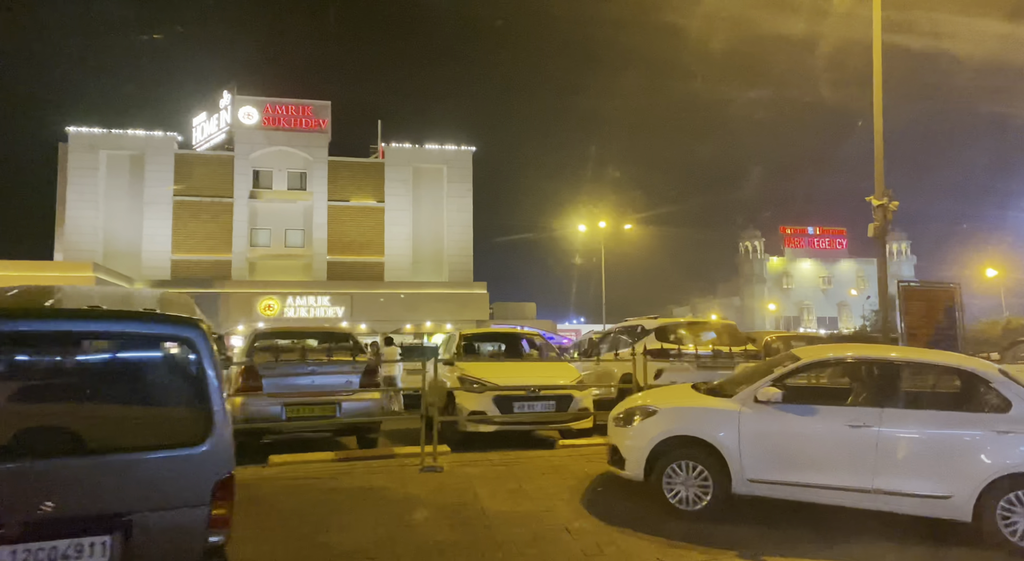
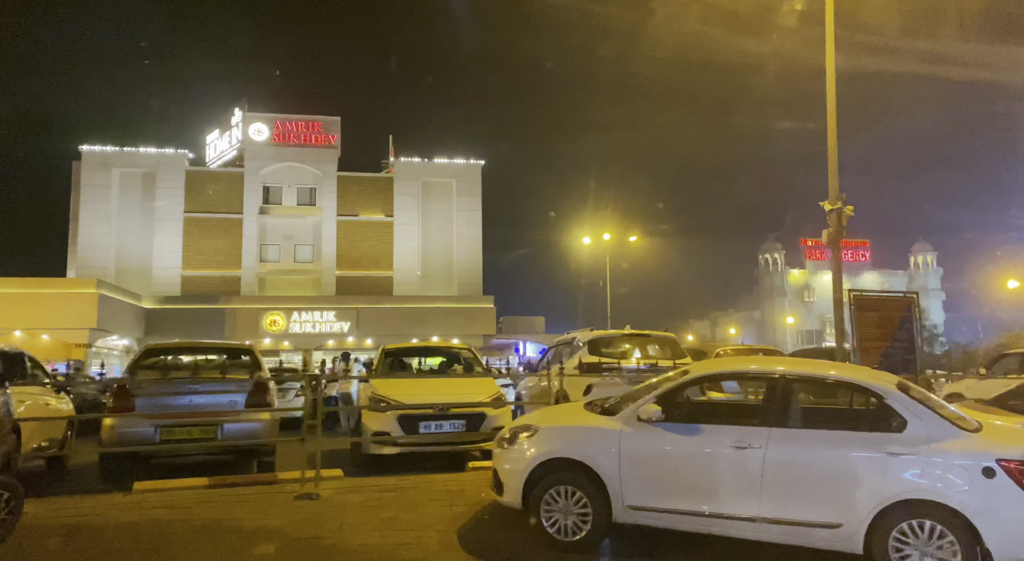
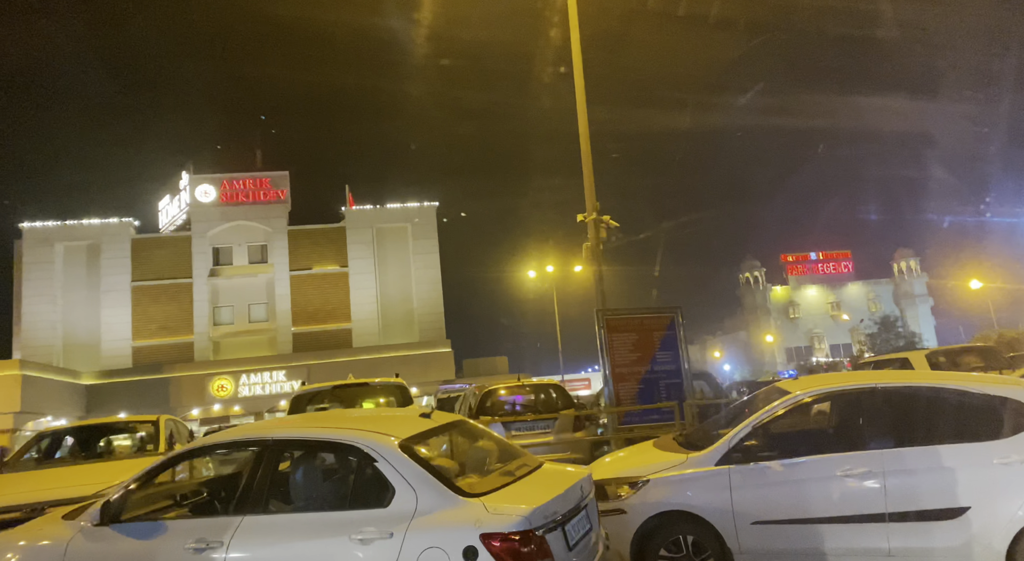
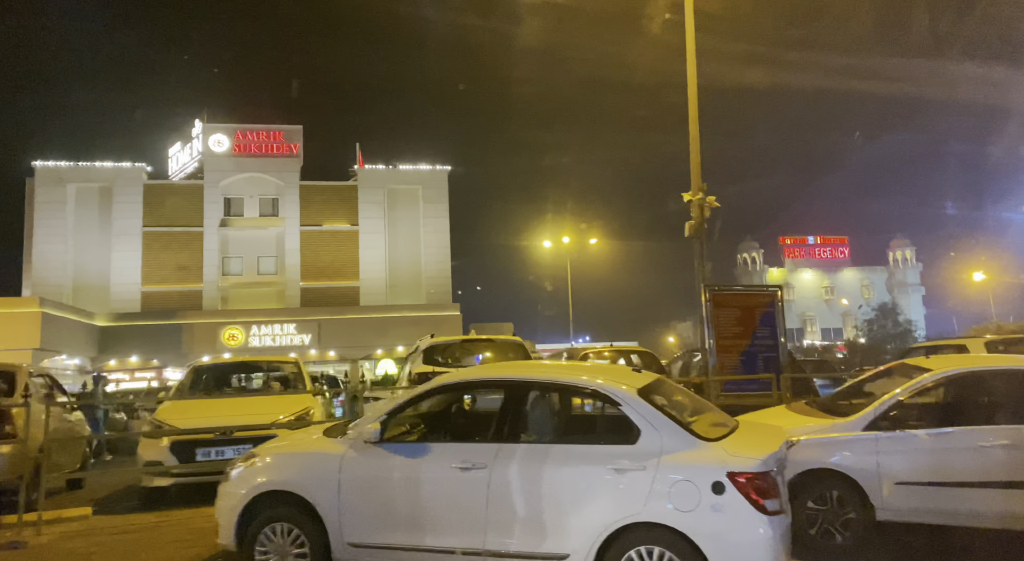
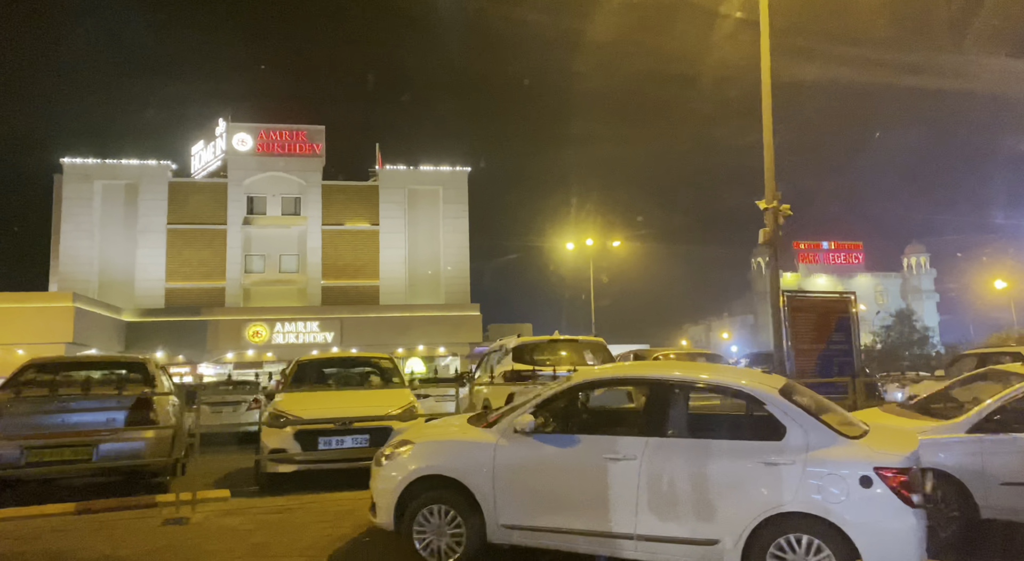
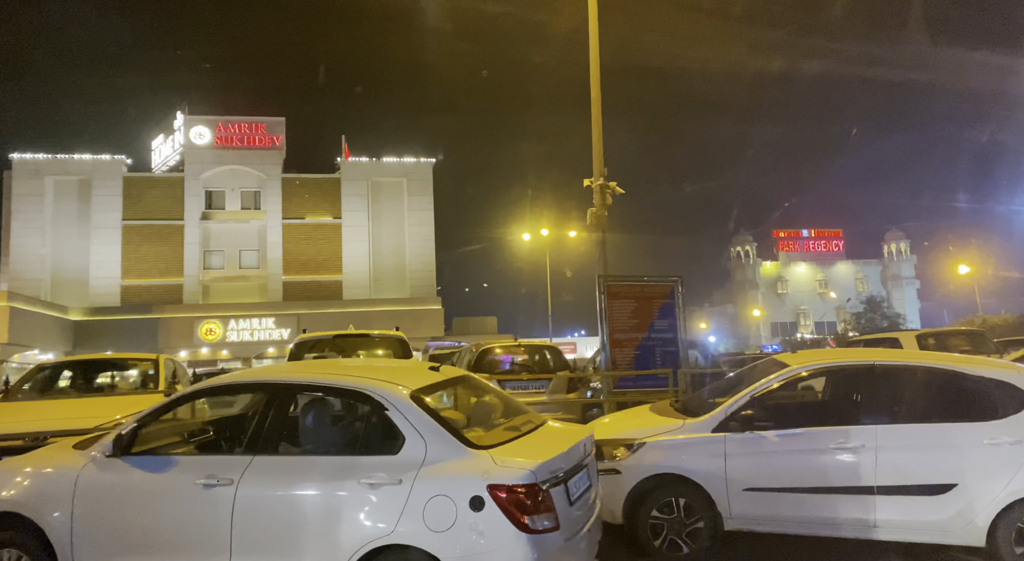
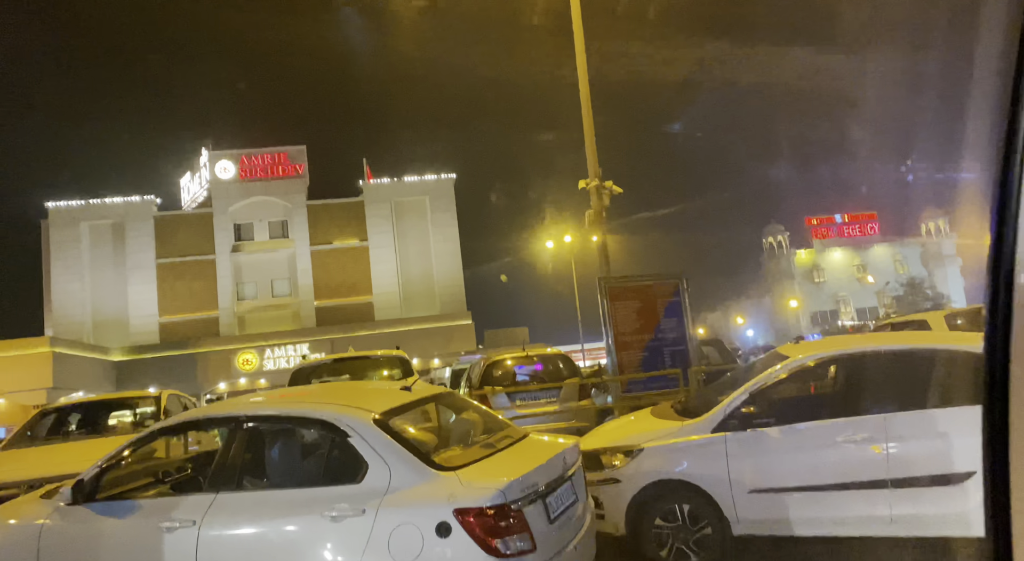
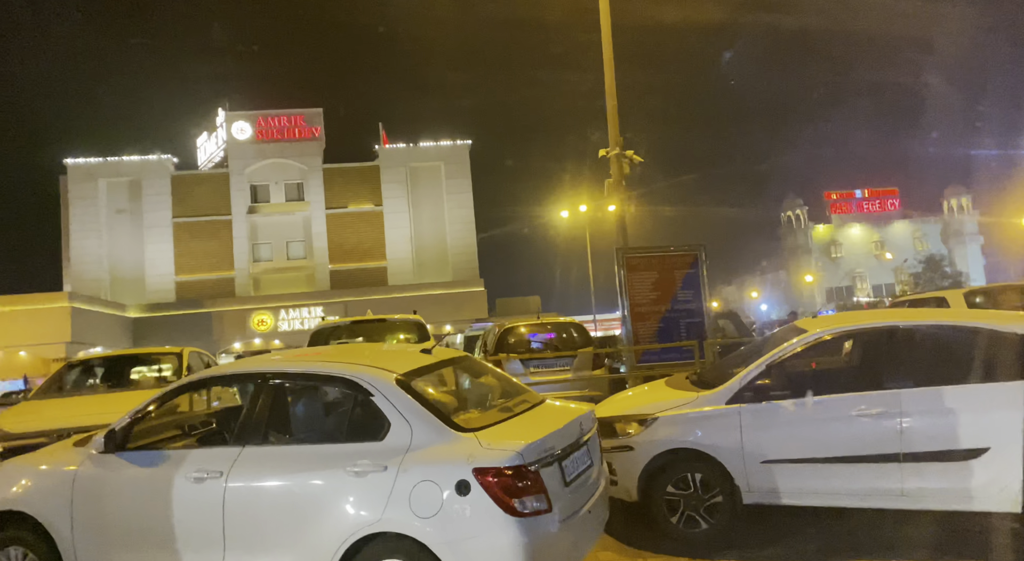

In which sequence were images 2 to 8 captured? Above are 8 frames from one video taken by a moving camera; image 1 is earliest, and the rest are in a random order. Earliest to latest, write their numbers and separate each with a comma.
2, 5, 4, 6, 3, 7, 8
